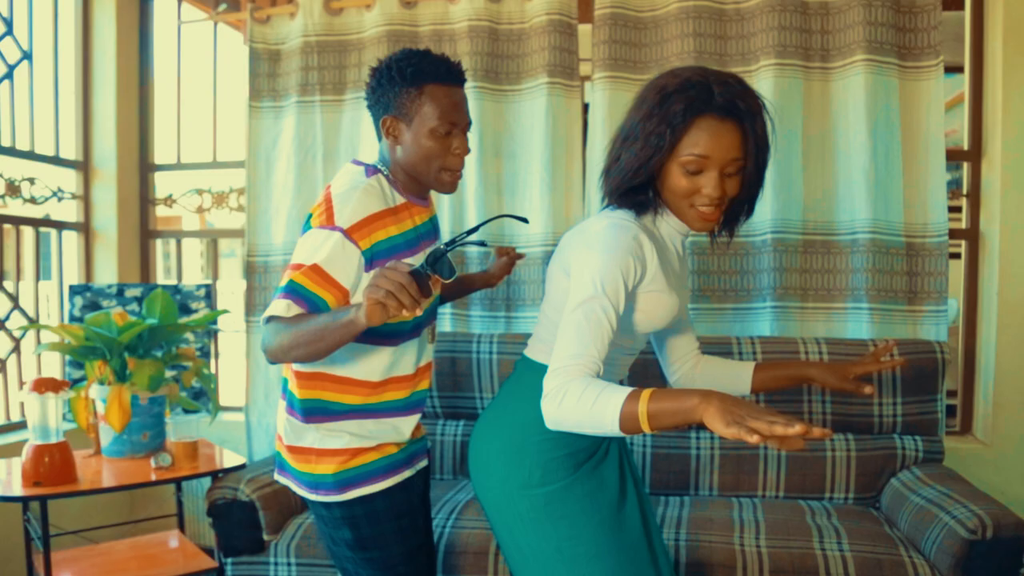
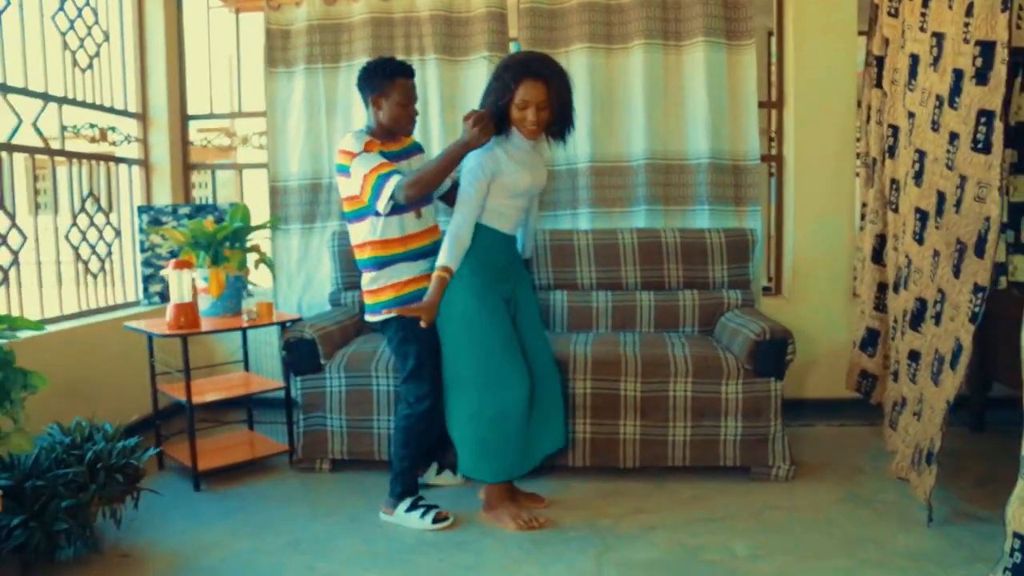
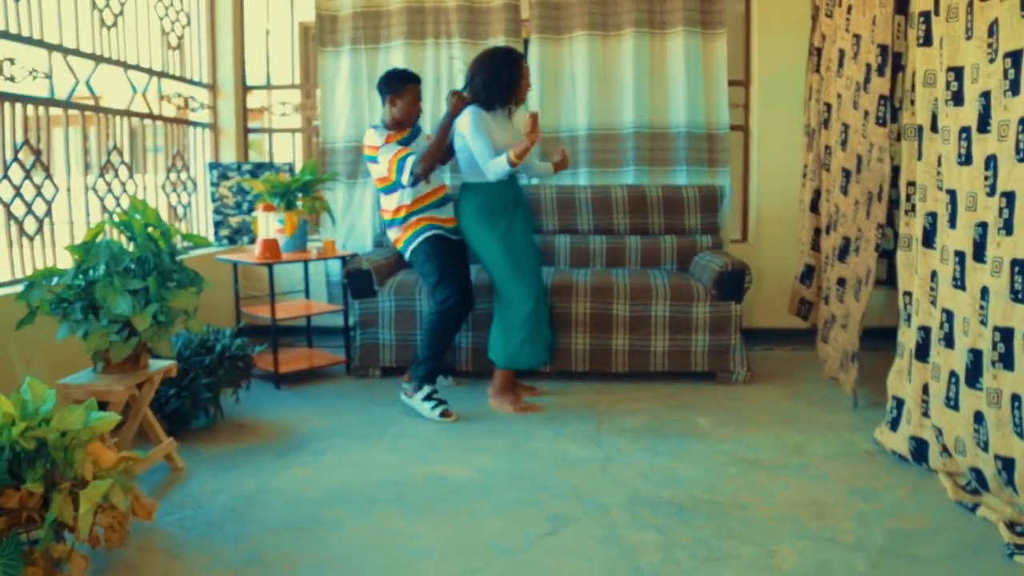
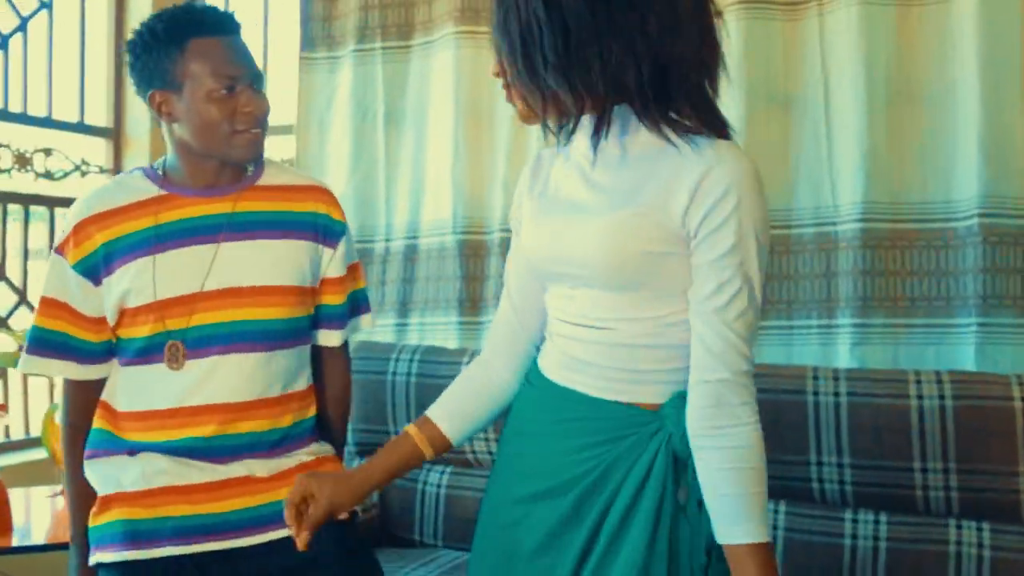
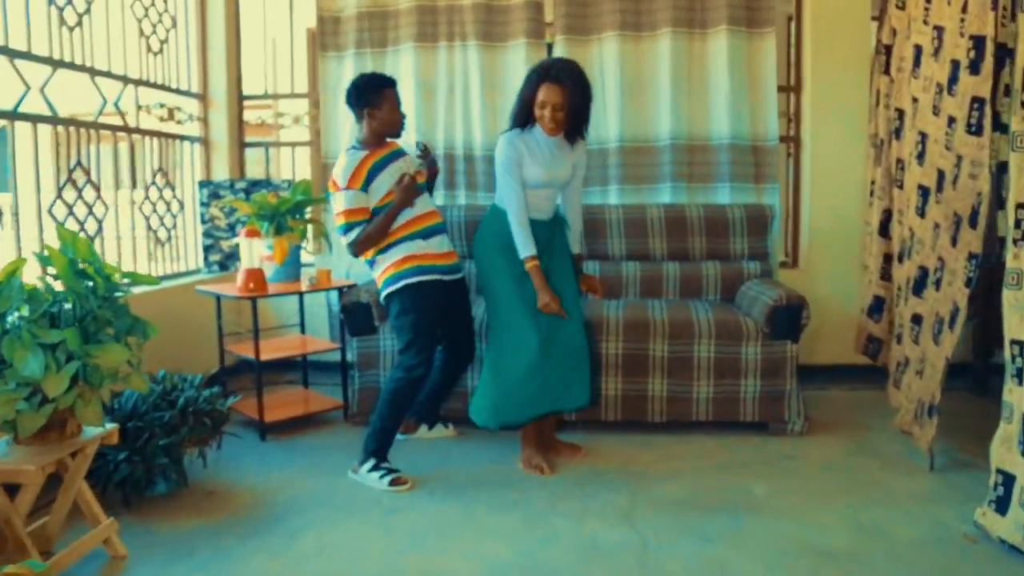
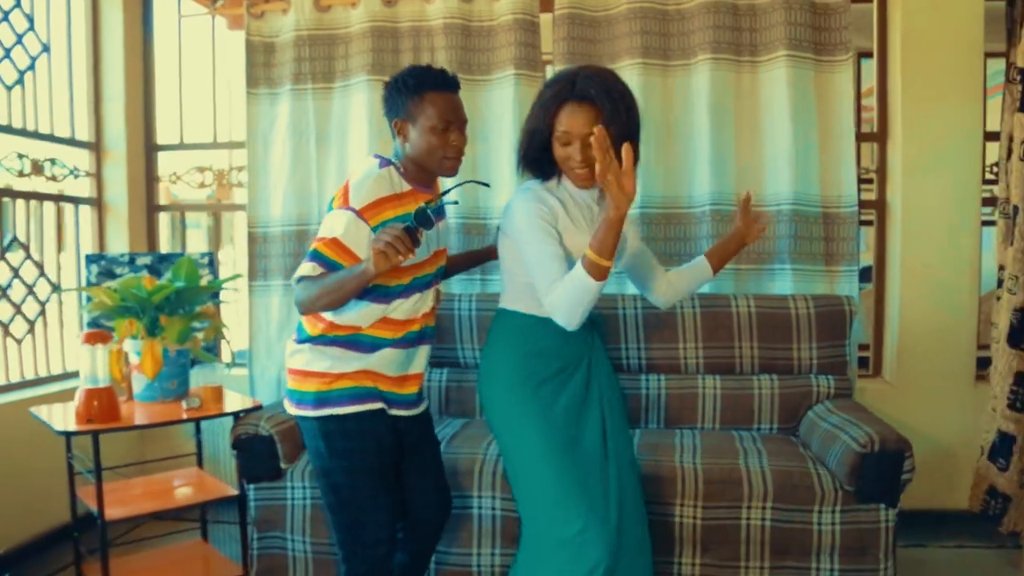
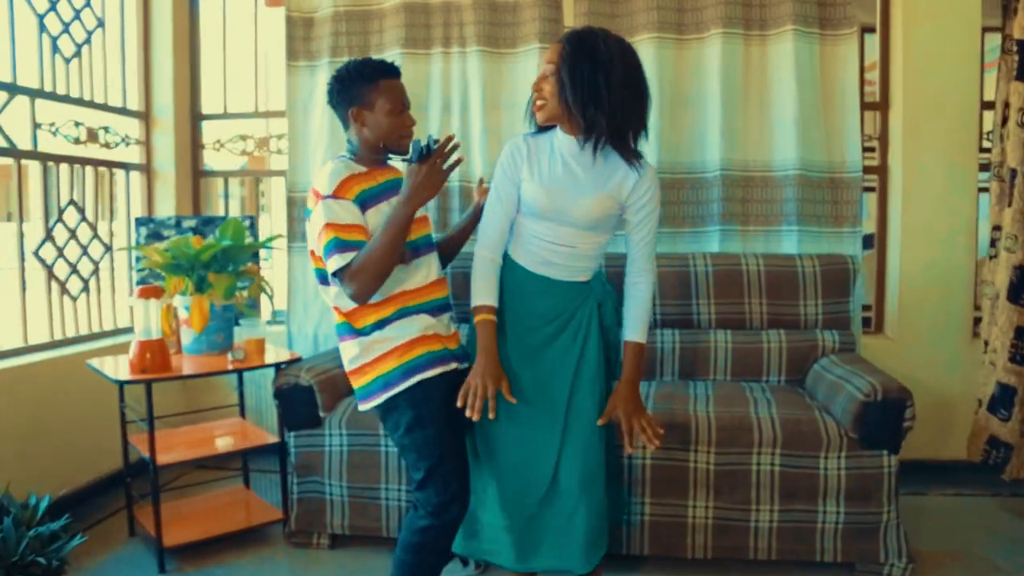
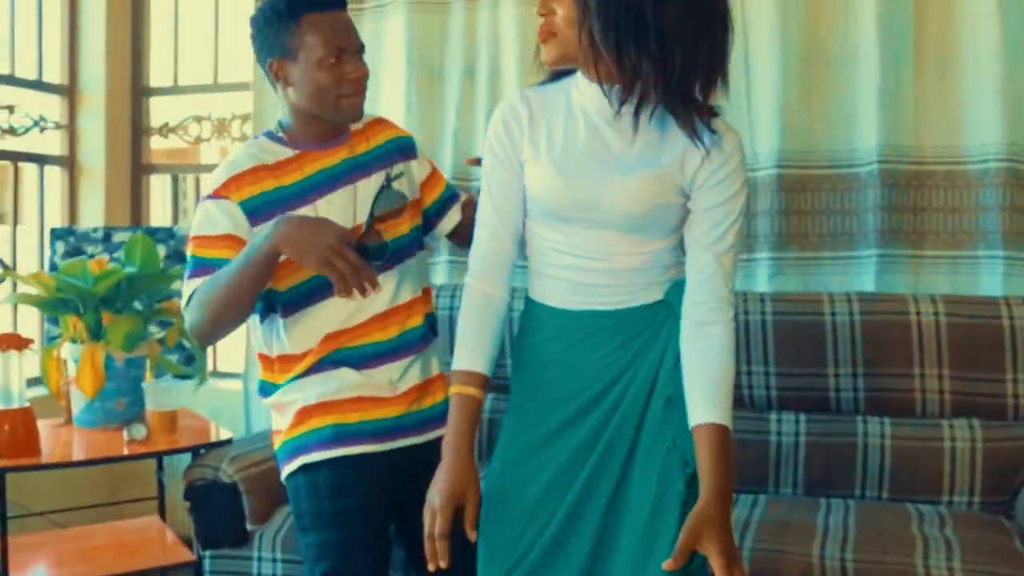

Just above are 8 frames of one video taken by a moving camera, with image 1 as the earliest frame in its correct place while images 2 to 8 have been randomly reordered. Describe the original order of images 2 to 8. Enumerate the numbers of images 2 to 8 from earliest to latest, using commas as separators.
6, 2, 3, 5, 7, 8, 4
